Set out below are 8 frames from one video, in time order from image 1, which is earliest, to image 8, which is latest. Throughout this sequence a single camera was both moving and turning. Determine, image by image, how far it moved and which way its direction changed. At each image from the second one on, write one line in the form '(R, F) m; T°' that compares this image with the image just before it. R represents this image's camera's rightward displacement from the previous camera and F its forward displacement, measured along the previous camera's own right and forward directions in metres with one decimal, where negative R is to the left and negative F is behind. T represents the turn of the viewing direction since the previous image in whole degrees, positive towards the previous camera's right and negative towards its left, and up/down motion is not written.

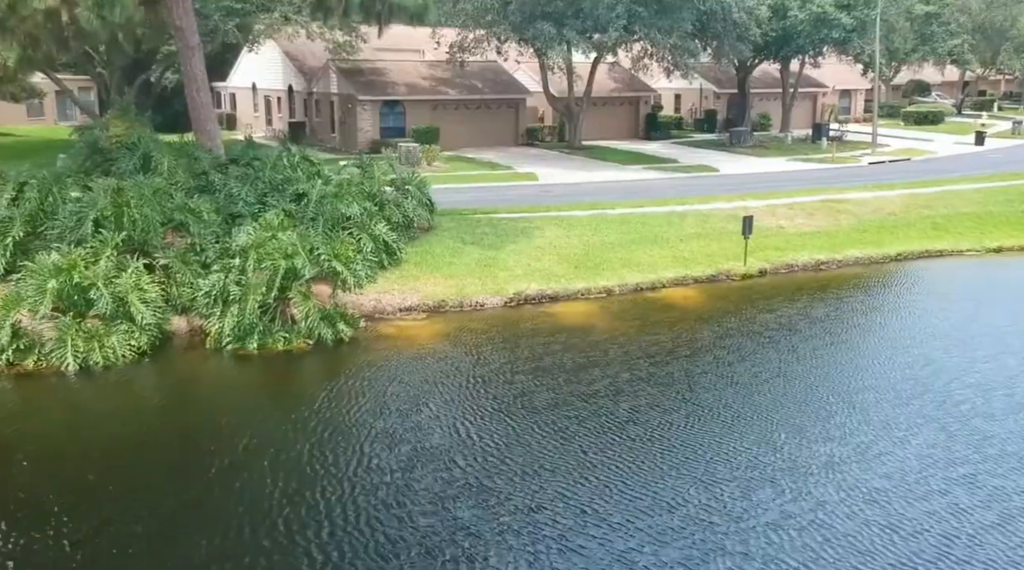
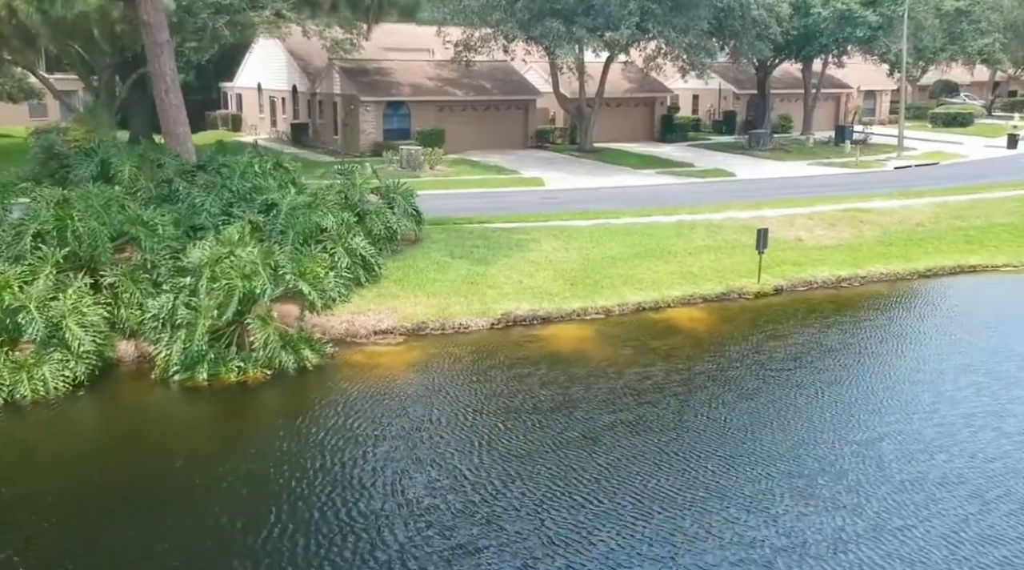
(+0.5, +1.5) m; -1°
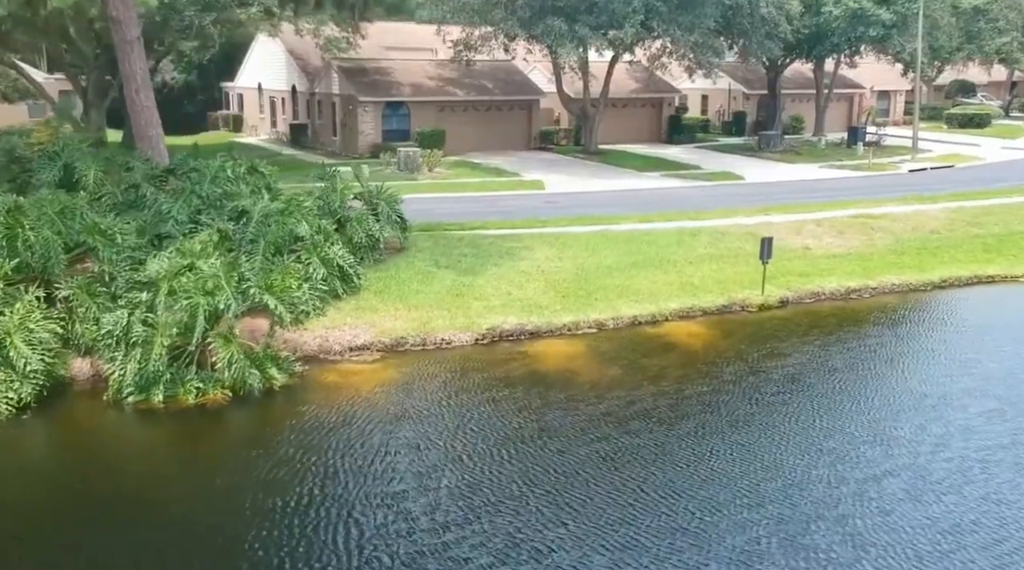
(+0.4, +0.9) m; -1°
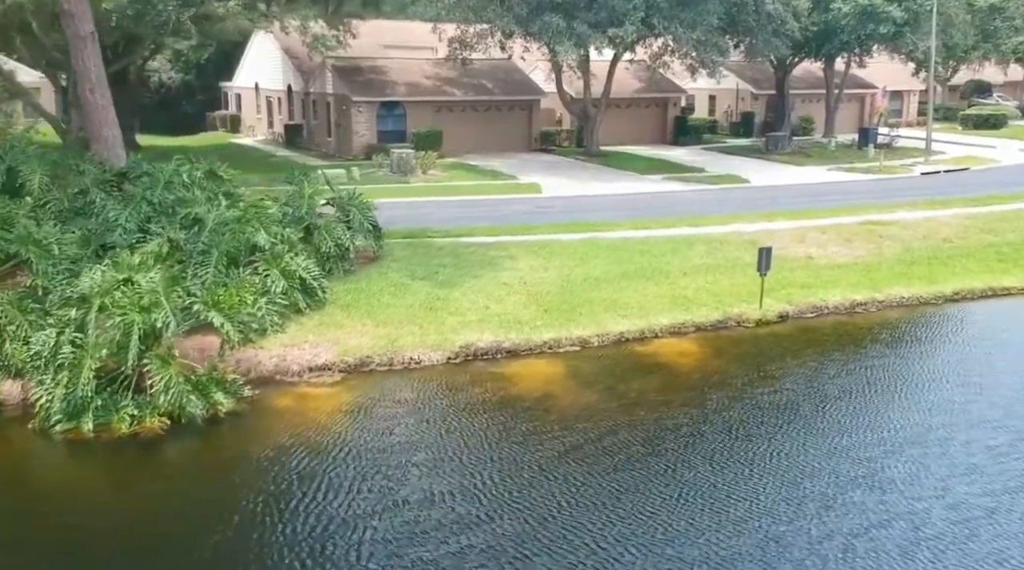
(+0.5, +1.1) m; -1°
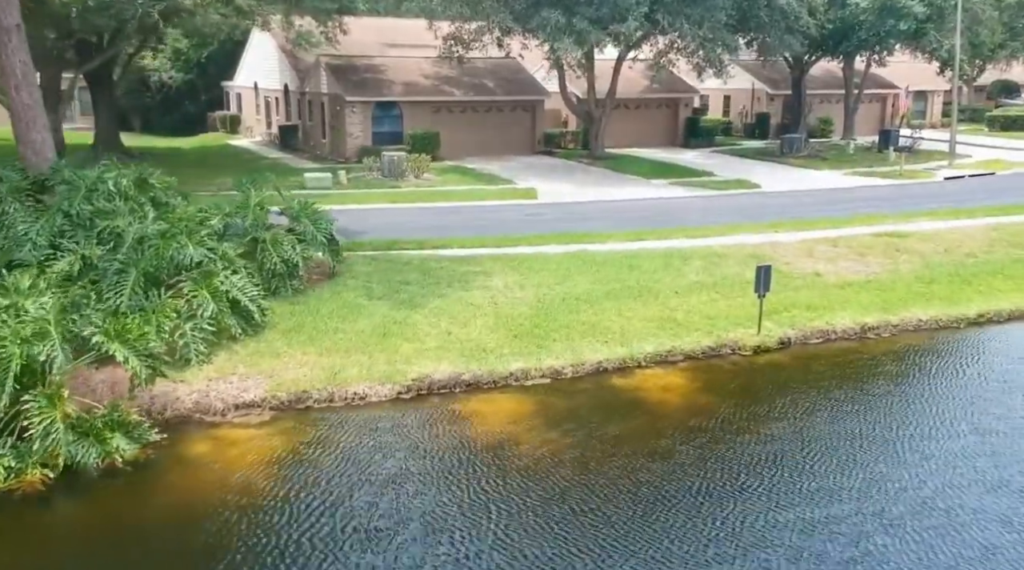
(+0.8, +1.6) m; -1°
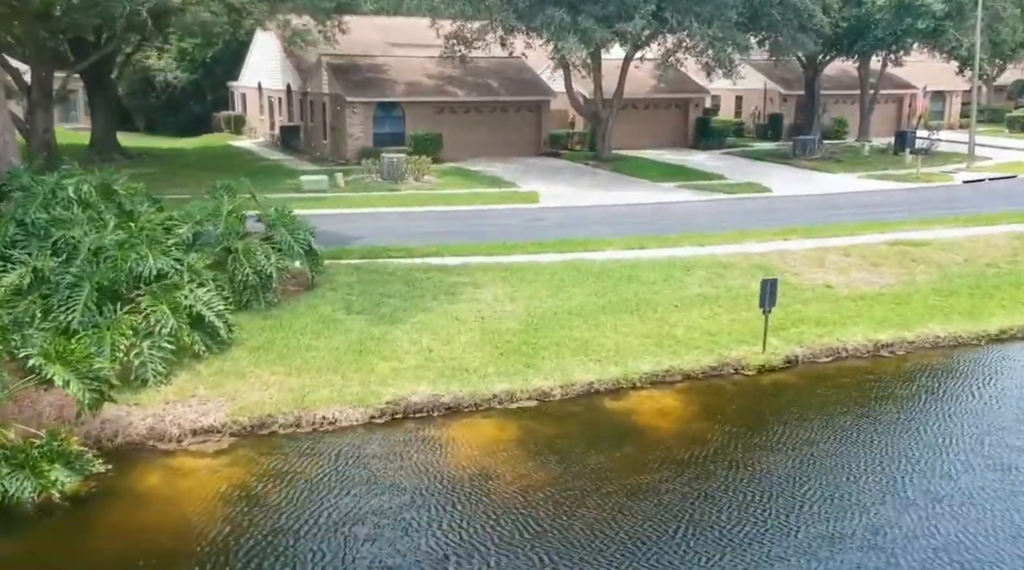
(+0.4, +0.9) m; -1°
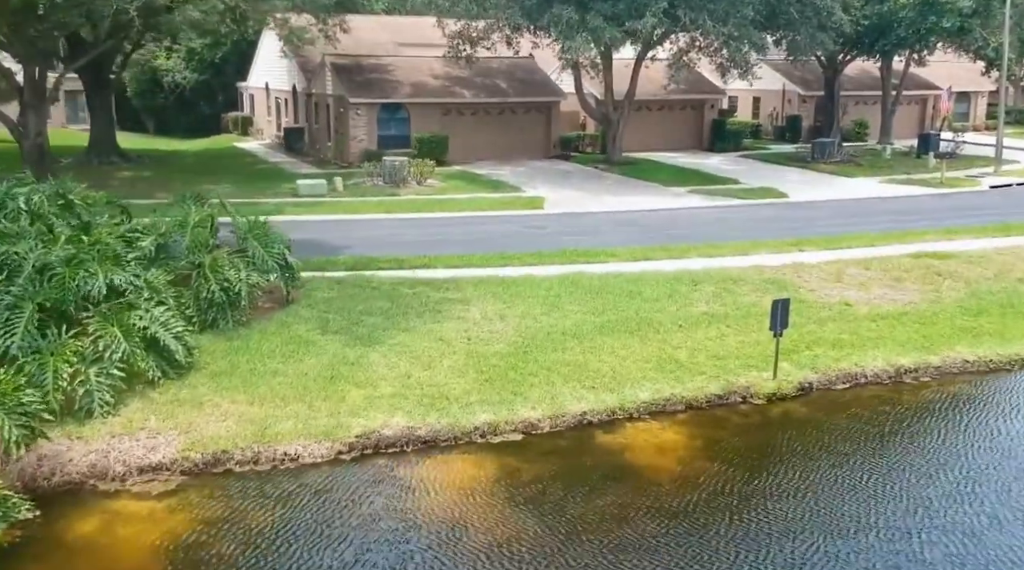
(+0.4, +1.0) m; -1°
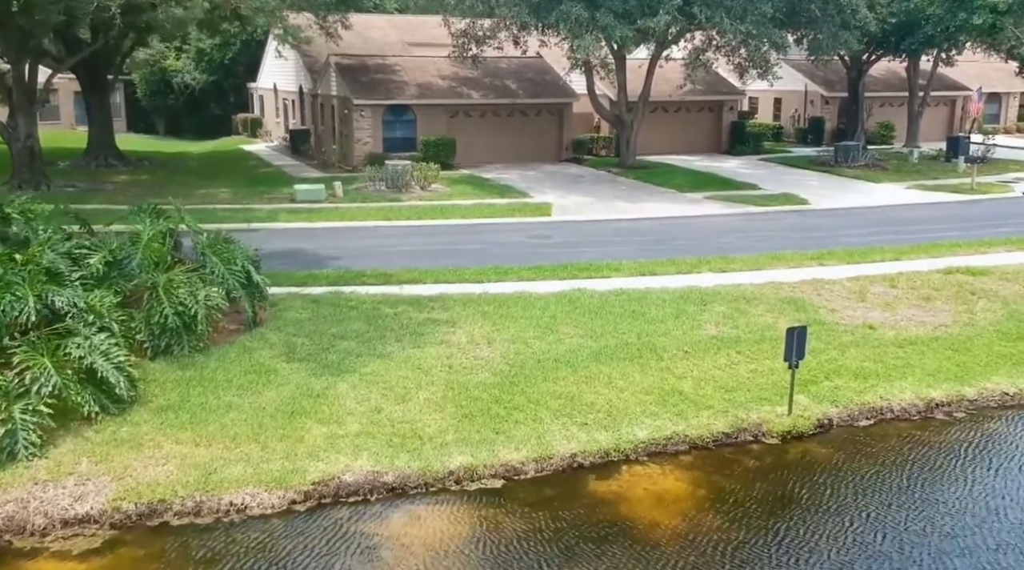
(+0.4, +1.2) m; -1°
